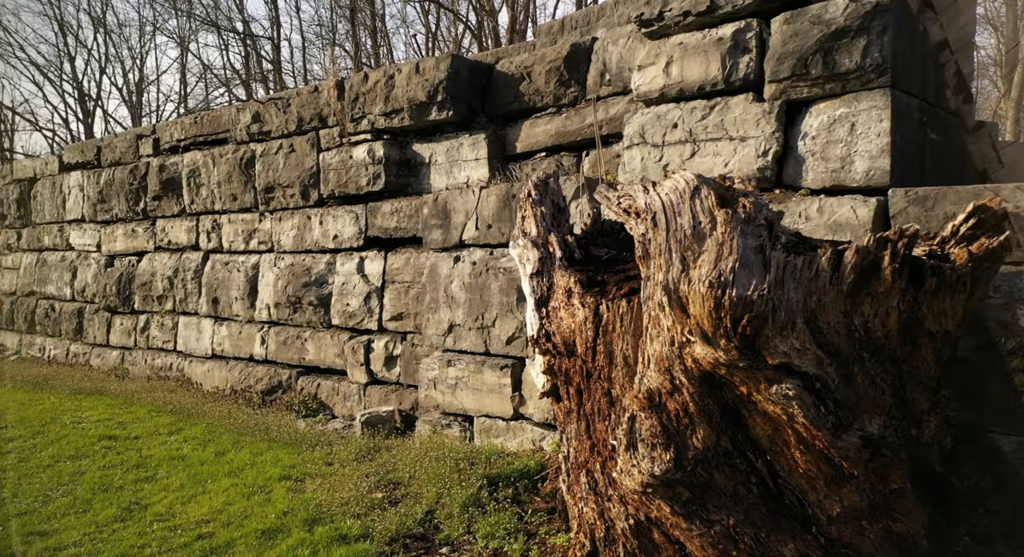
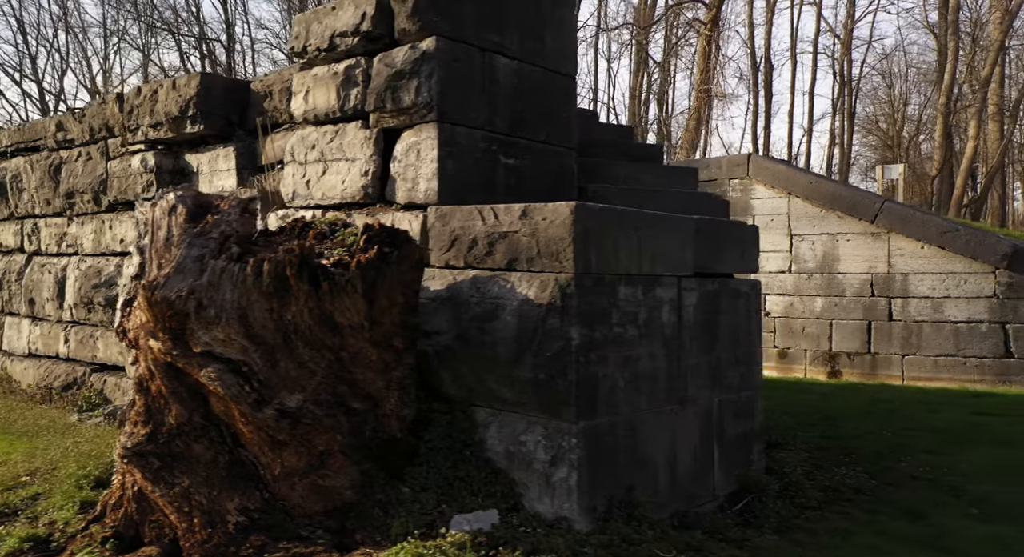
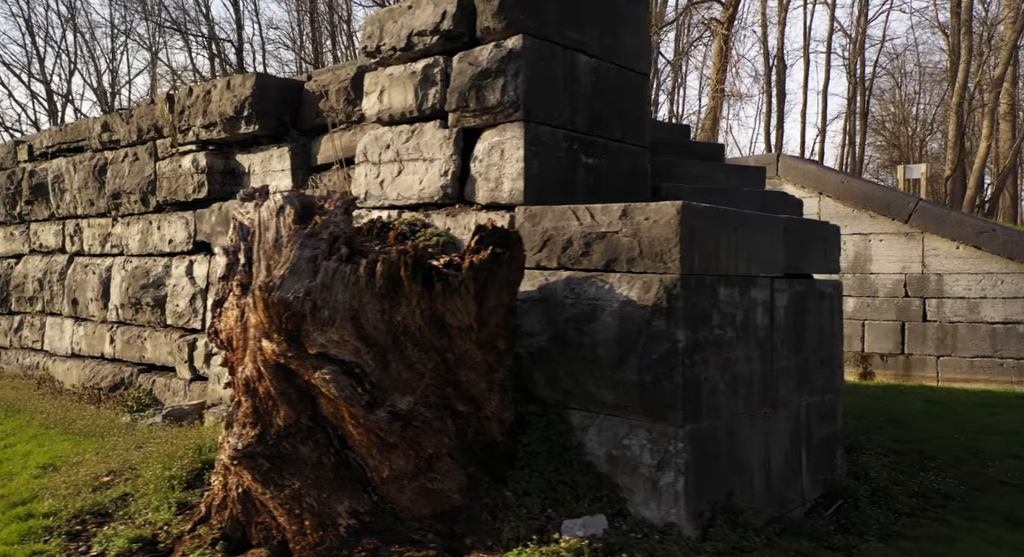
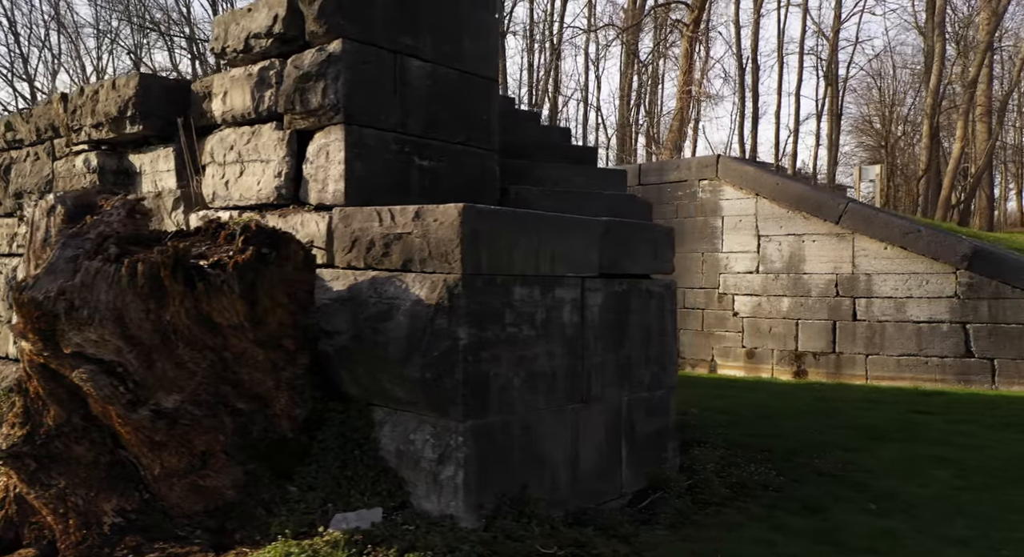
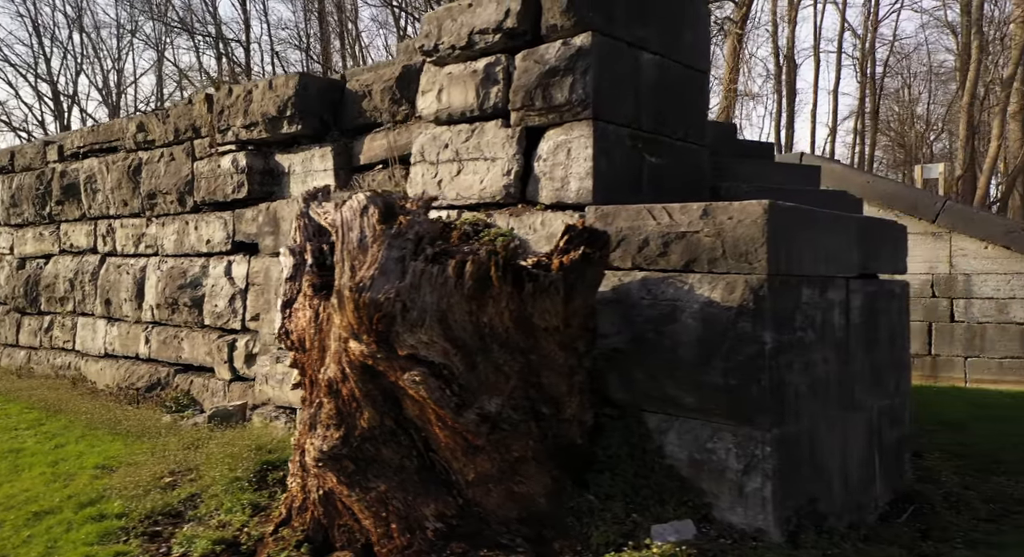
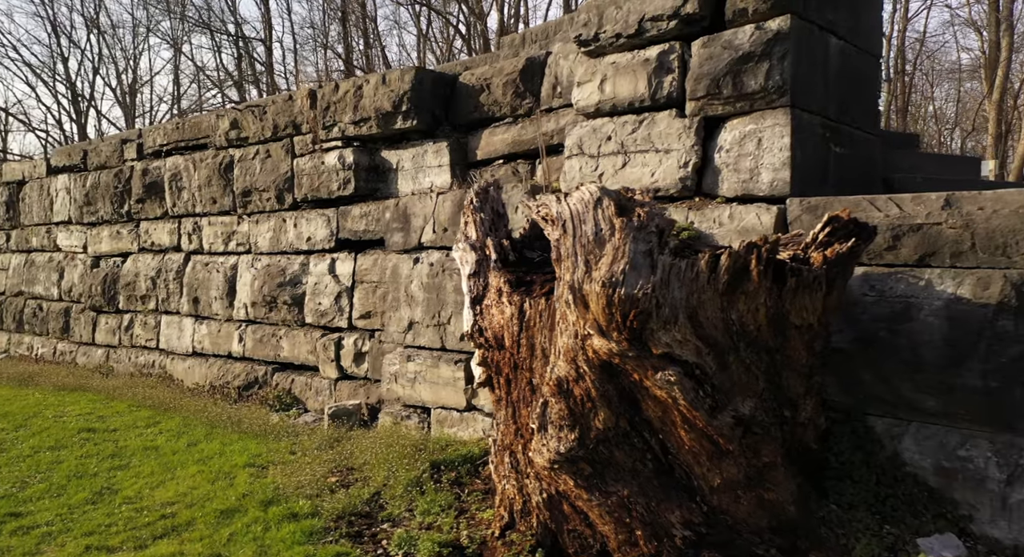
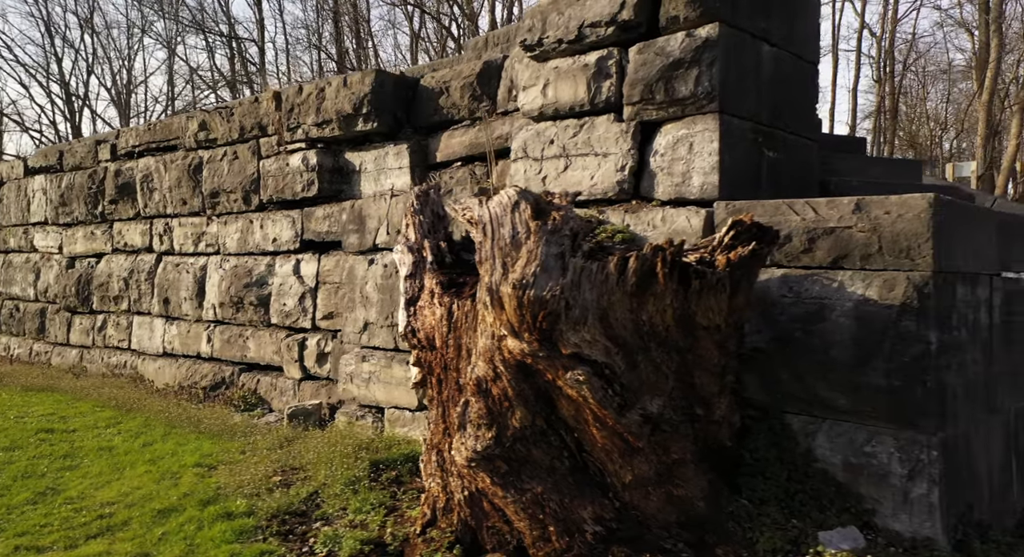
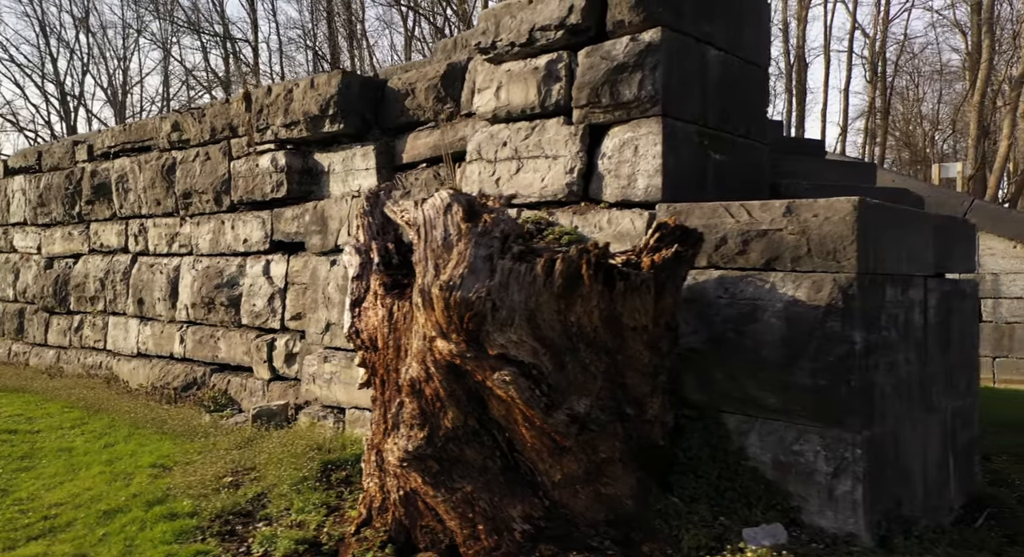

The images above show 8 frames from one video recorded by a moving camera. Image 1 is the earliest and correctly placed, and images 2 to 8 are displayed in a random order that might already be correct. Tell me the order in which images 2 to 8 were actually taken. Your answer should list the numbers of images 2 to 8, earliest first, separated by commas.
6, 7, 8, 5, 3, 2, 4
